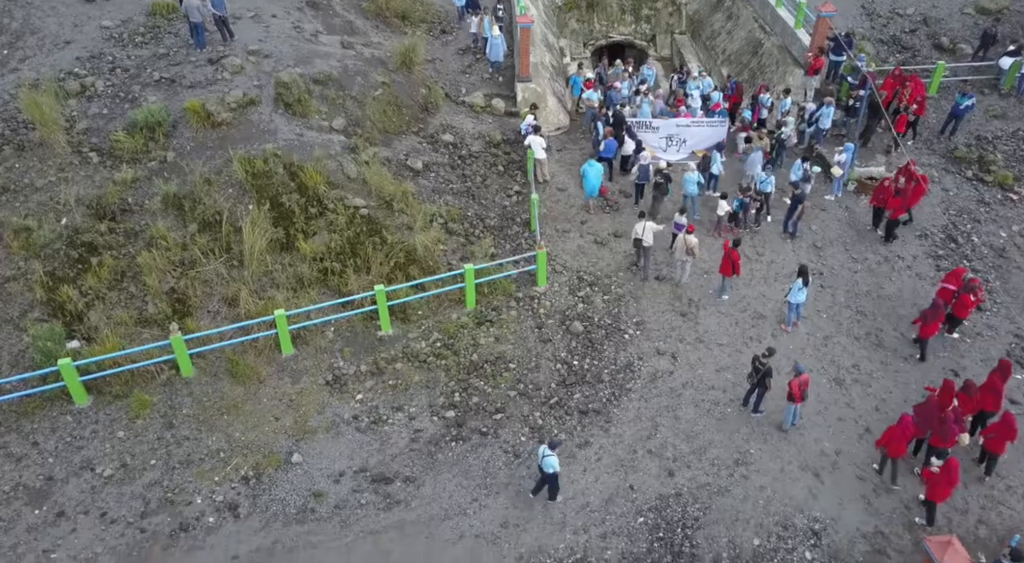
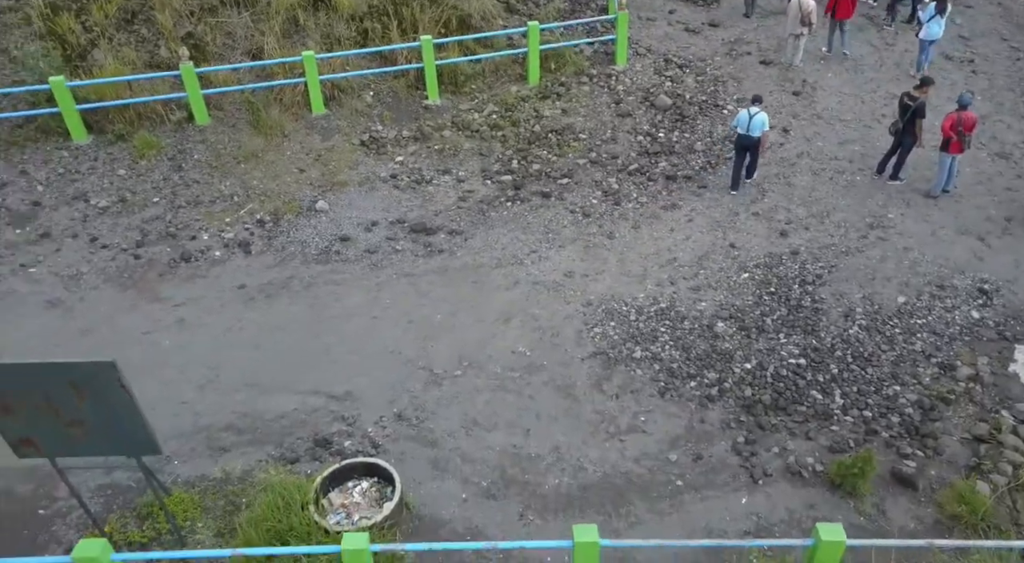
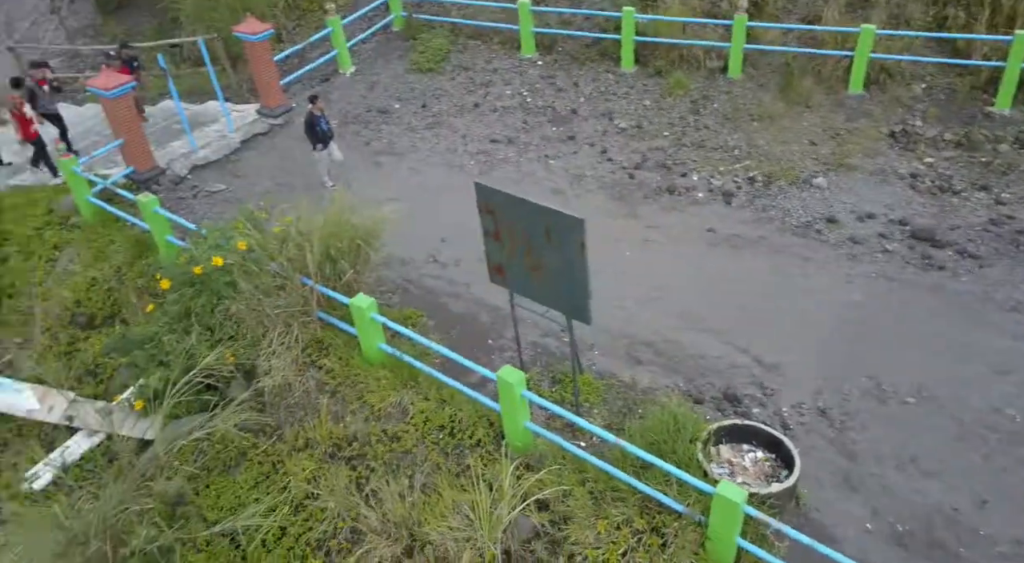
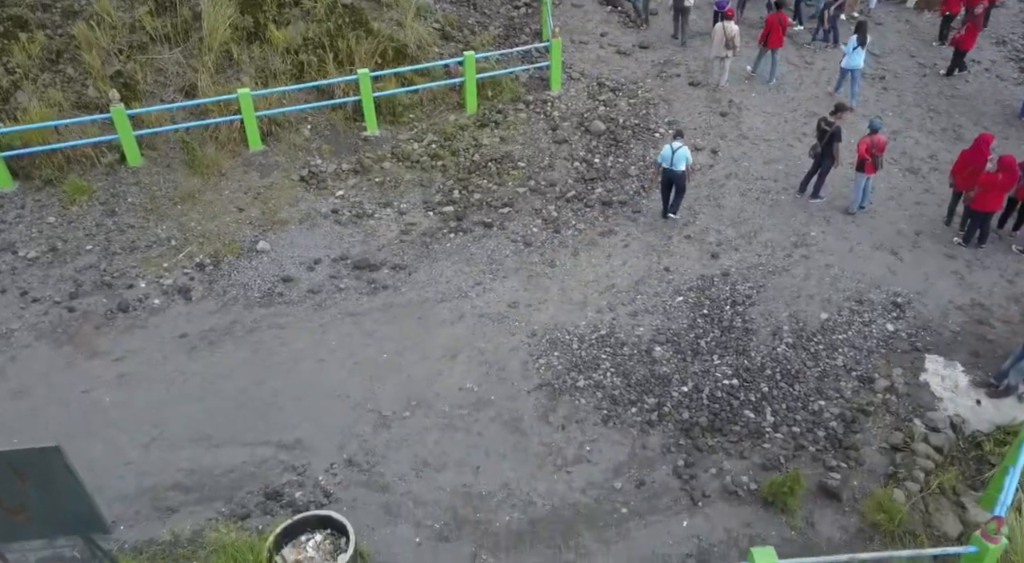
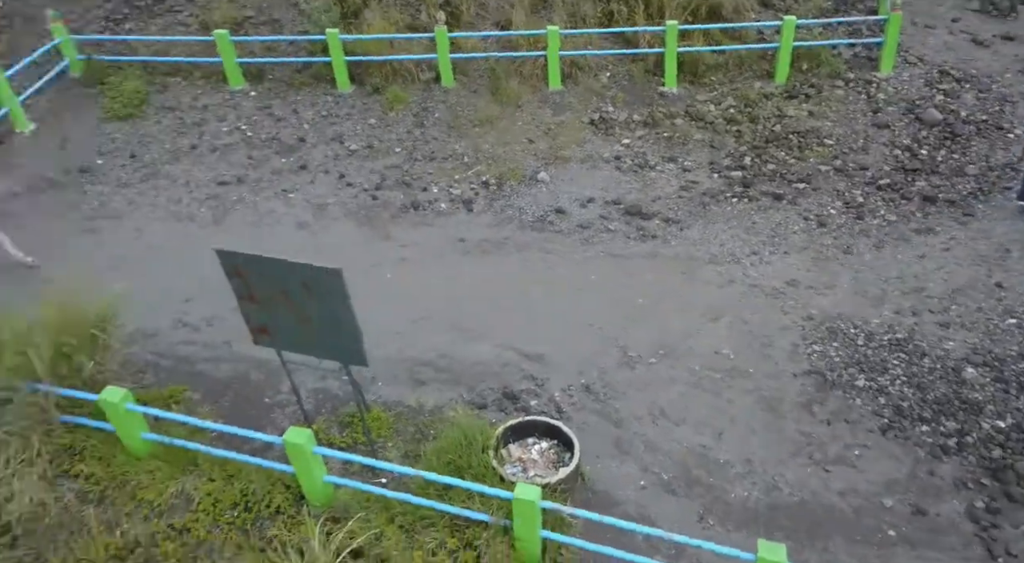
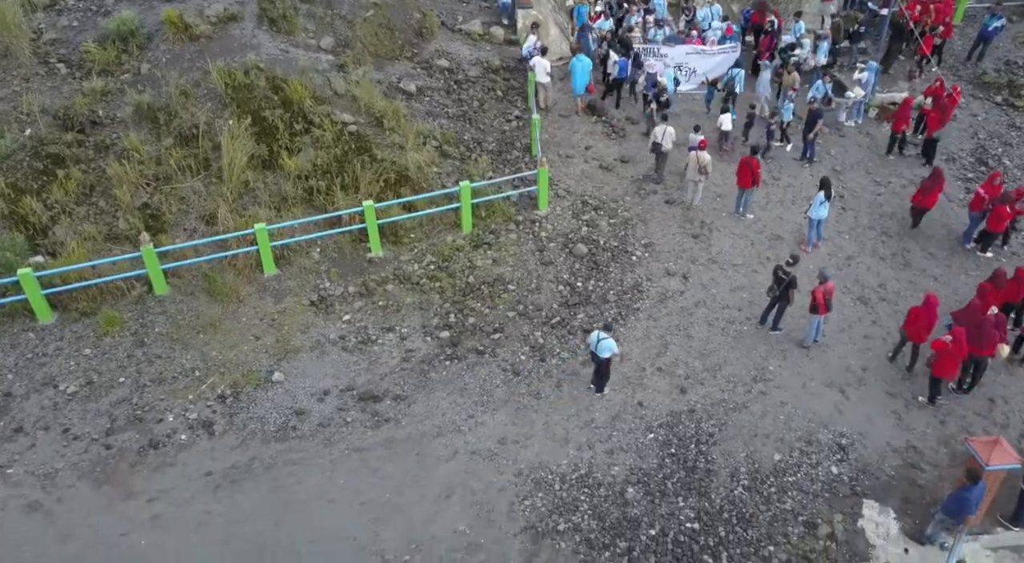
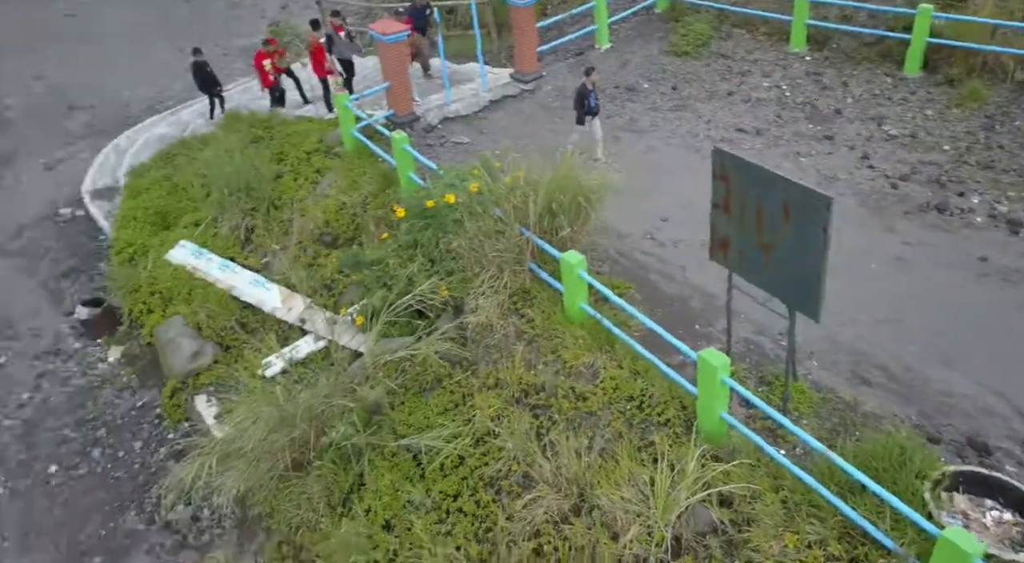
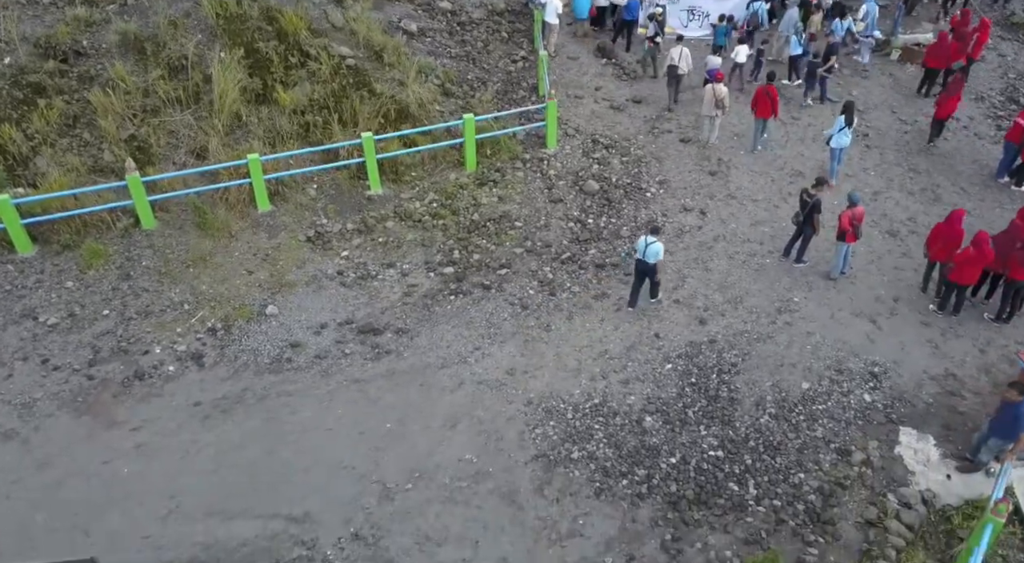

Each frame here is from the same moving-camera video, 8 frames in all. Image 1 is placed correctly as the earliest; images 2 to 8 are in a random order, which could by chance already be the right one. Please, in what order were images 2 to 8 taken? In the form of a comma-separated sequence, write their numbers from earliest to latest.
6, 8, 4, 2, 5, 3, 7
